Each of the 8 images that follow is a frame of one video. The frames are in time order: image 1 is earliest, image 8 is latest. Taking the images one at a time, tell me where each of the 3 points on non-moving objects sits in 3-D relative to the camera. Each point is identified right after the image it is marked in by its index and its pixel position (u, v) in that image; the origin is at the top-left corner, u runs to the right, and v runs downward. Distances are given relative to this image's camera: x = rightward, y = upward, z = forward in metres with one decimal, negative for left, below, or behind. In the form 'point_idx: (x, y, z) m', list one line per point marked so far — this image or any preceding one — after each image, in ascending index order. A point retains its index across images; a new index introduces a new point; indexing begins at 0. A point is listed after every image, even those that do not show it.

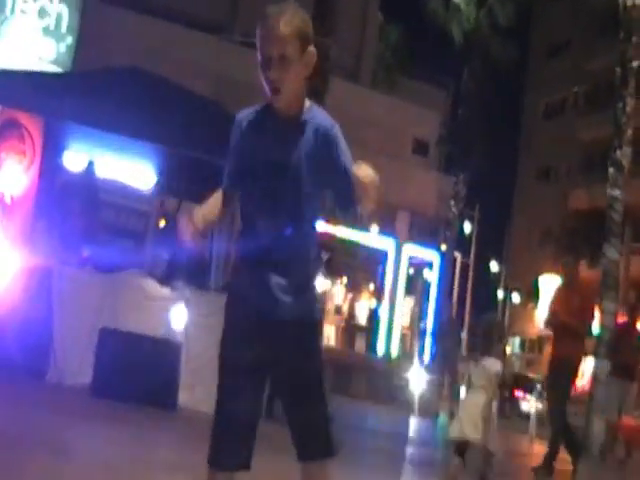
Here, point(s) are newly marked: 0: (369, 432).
0: (+0.2, -1.8, +9.4) m
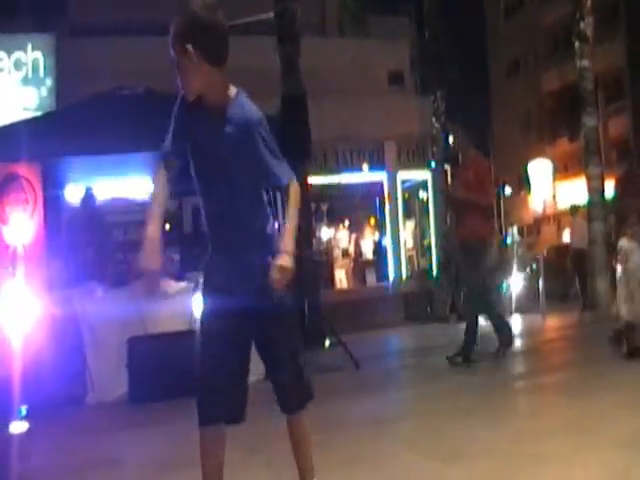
0: (+0.6, -1.2, +10.3) m
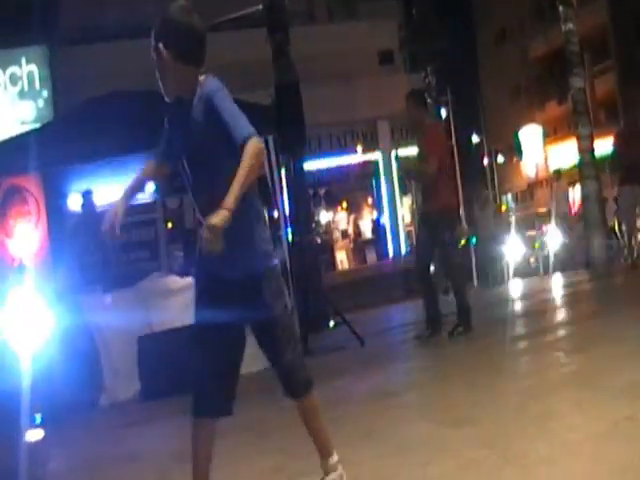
0: (+0.7, -0.9, +10.6) m
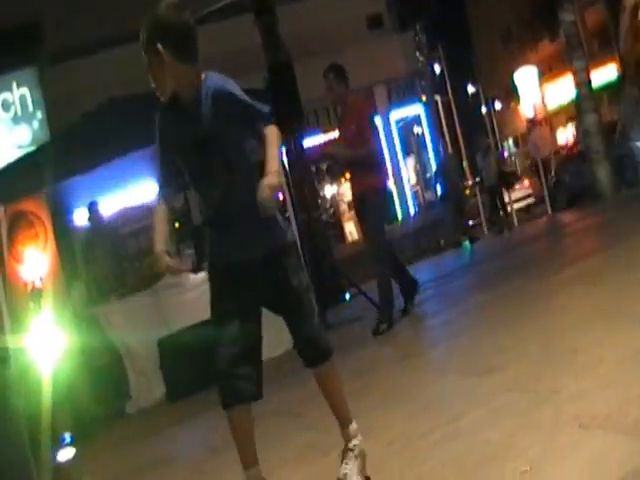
0: (+0.9, -0.5, +10.7) m
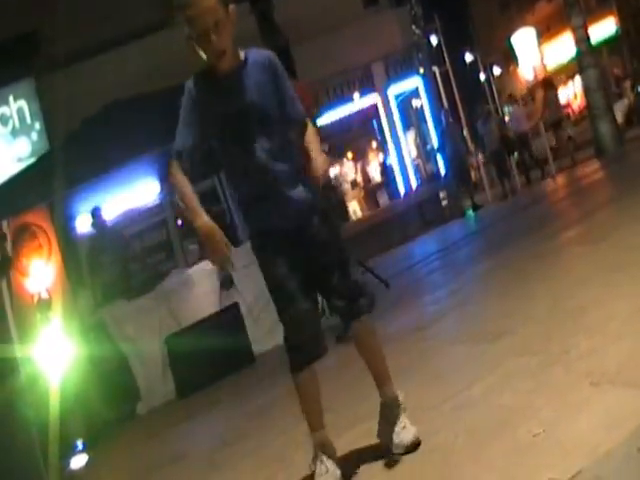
0: (+1.0, -0.3, +10.6) m
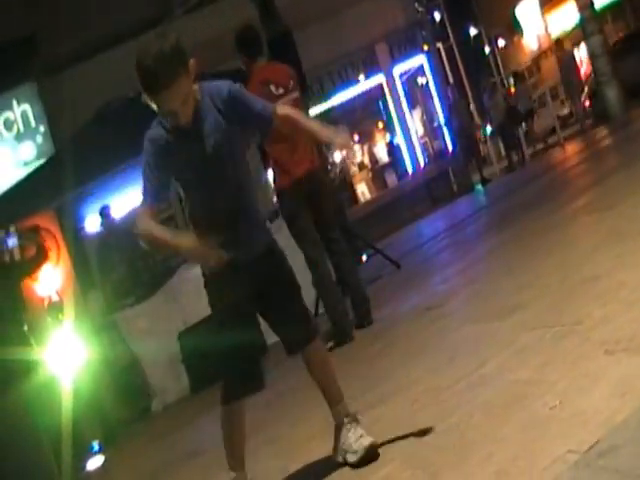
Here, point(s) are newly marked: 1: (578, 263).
0: (+1.2, 0.0, +10.5) m
1: (+2.1, -0.2, +7.8) m
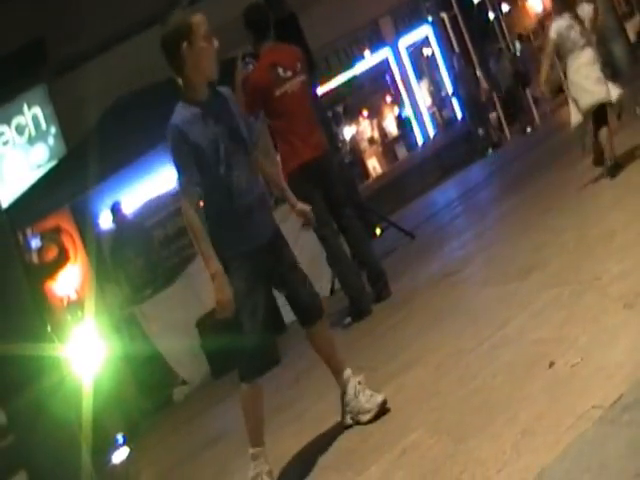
0: (+1.3, +0.3, +10.4) m
1: (+2.2, +0.2, +7.6) m
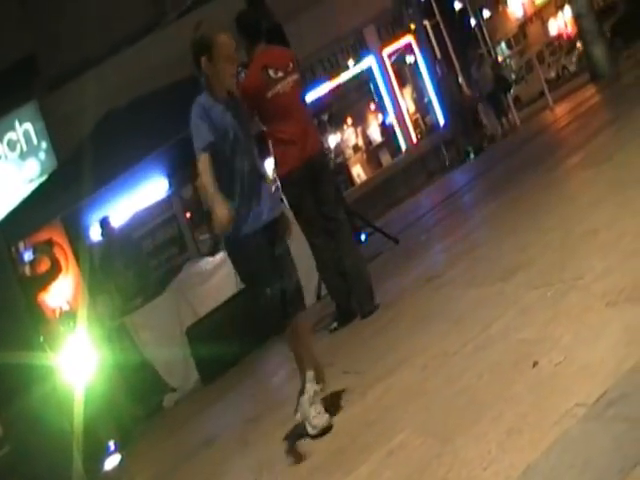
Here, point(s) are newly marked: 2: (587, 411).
0: (+1.2, +0.2, +10.5) m
1: (+2.0, +0.2, +7.8) m
2: (+1.3, -0.8, +4.9) m
